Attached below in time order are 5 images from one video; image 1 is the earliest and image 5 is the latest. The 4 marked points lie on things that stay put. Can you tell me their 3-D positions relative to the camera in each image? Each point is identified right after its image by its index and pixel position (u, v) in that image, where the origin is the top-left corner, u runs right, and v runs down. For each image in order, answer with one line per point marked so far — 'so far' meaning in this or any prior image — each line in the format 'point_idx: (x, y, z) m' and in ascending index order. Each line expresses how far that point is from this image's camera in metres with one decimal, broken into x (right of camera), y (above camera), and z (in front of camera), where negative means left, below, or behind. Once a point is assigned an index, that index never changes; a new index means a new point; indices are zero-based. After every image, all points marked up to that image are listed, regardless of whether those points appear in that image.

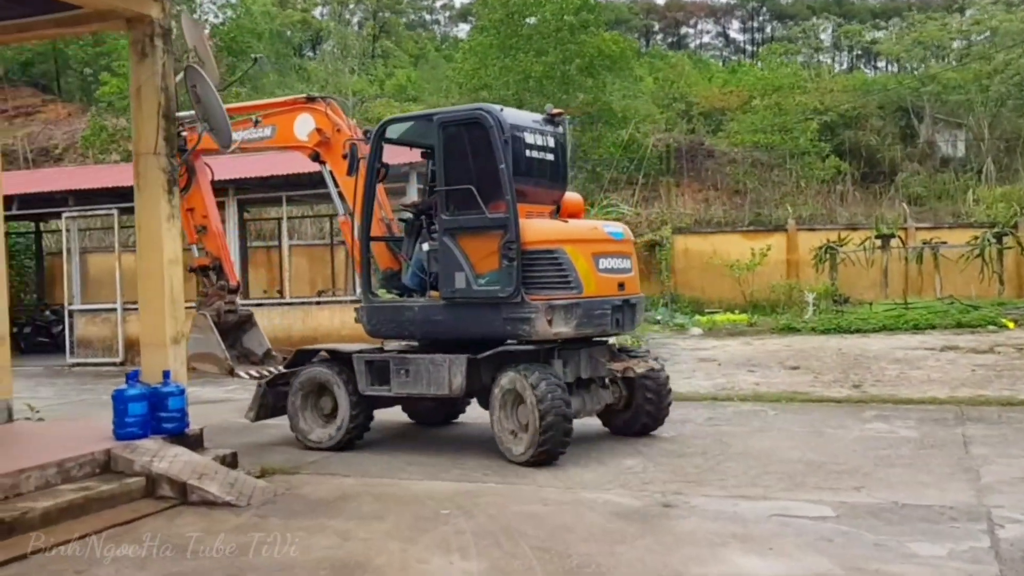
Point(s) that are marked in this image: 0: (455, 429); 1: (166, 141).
0: (-0.6, -1.2, +10.1) m
1: (-2.6, +1.1, +8.0) m
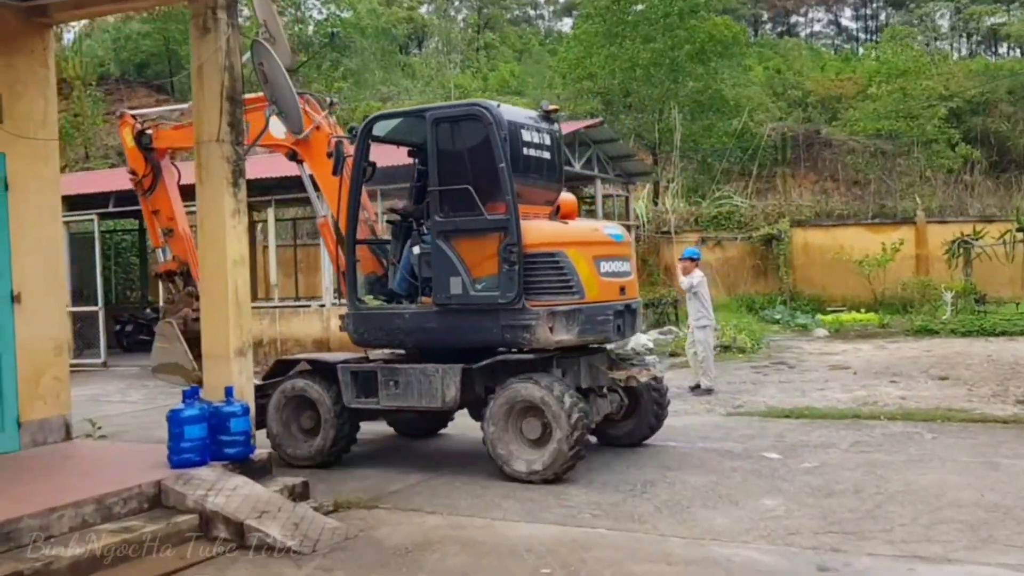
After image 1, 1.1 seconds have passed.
0: (+0.4, -1.2, +9.0) m
1: (-1.8, +1.1, +7.0) m
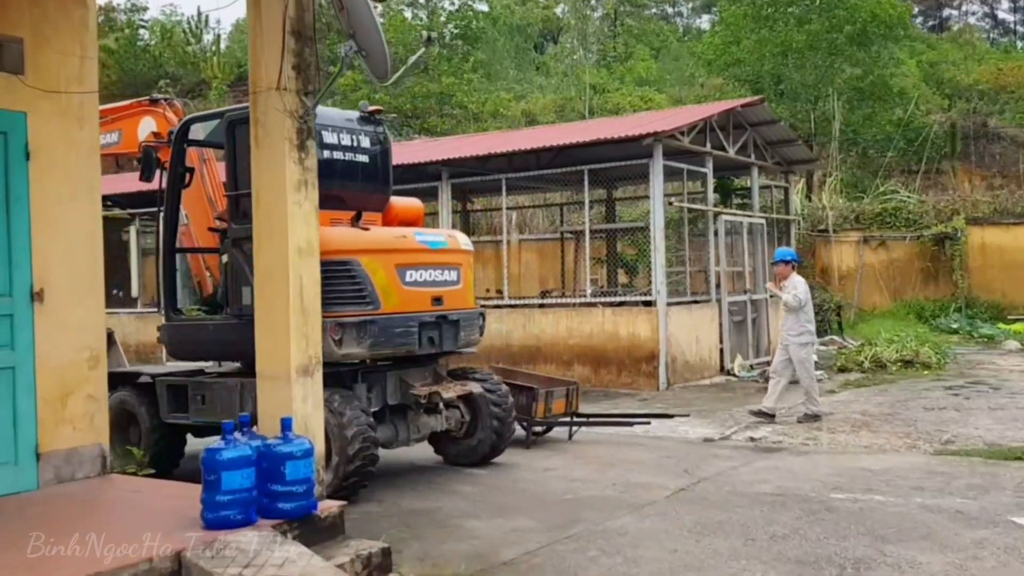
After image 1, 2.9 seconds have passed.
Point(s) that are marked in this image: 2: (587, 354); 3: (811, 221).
0: (+1.3, -1.2, +7.0) m
1: (-1.1, +1.1, +5.3) m
2: (+0.9, -0.8, +12.8) m
3: (+5.6, +1.3, +20.0) m
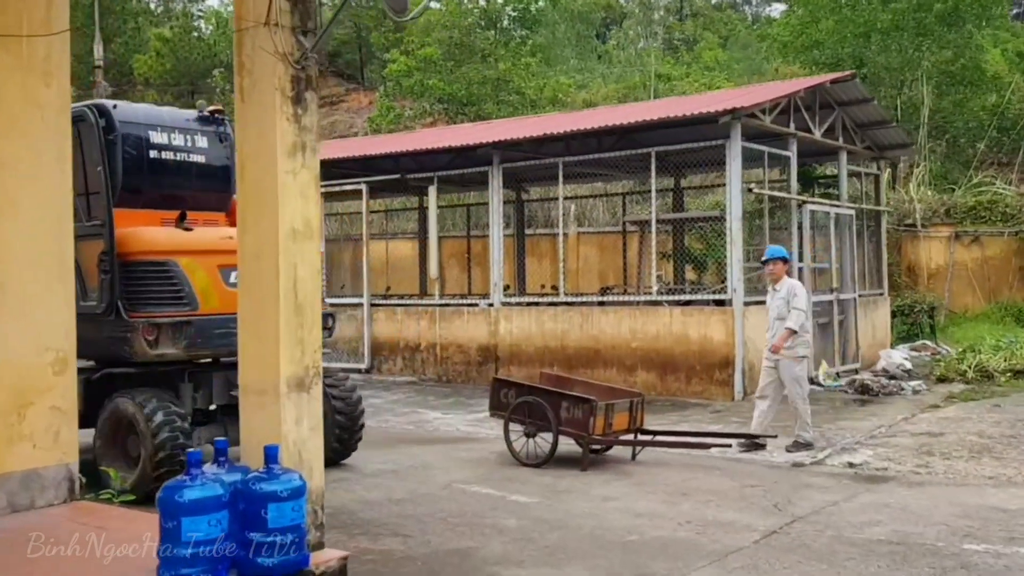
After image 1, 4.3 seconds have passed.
0: (+1.6, -1.2, +5.7) m
1: (-0.9, +1.1, +4.2) m
2: (+1.5, -0.8, +11.5) m
3: (+6.6, +1.3, +18.5) m
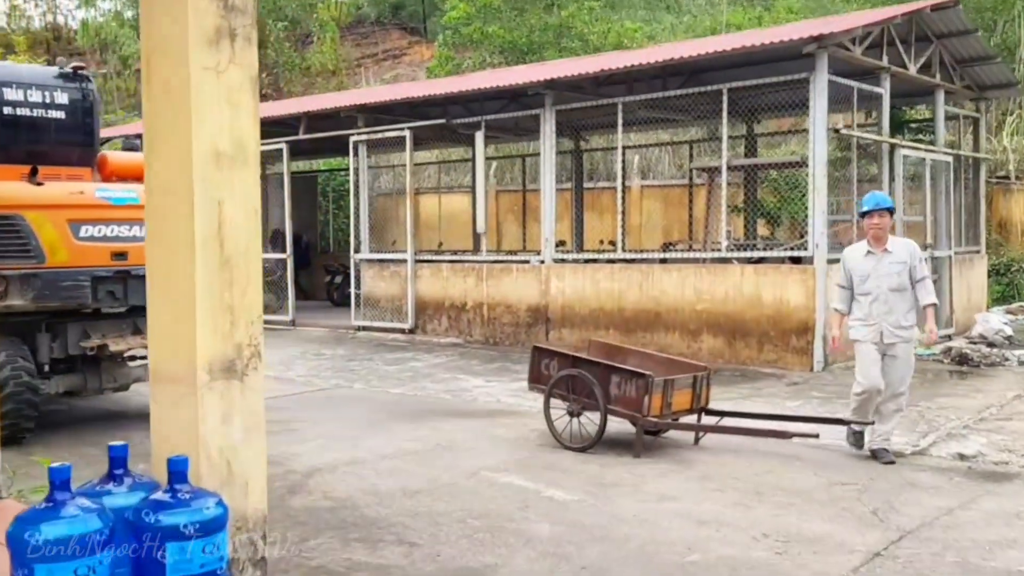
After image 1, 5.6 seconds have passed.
0: (+1.7, -1.0, +4.5) m
1: (-0.8, +1.3, +3.0) m
2: (+2.0, -0.3, +10.3) m
3: (+7.5, +1.9, +16.8) m
